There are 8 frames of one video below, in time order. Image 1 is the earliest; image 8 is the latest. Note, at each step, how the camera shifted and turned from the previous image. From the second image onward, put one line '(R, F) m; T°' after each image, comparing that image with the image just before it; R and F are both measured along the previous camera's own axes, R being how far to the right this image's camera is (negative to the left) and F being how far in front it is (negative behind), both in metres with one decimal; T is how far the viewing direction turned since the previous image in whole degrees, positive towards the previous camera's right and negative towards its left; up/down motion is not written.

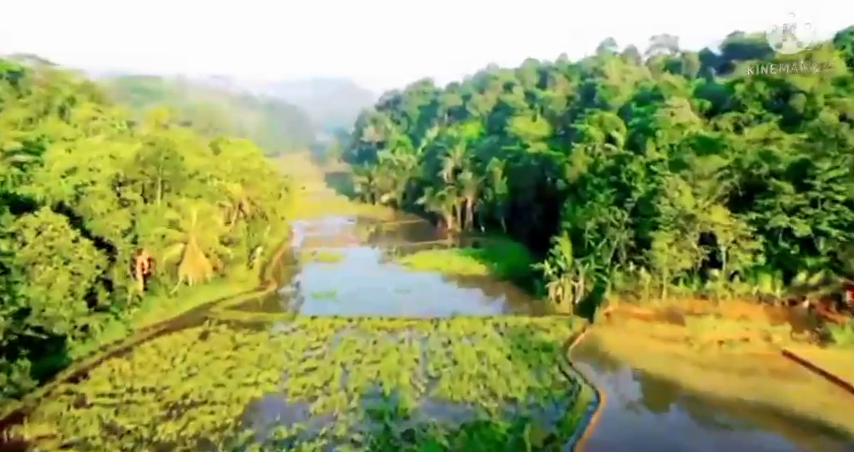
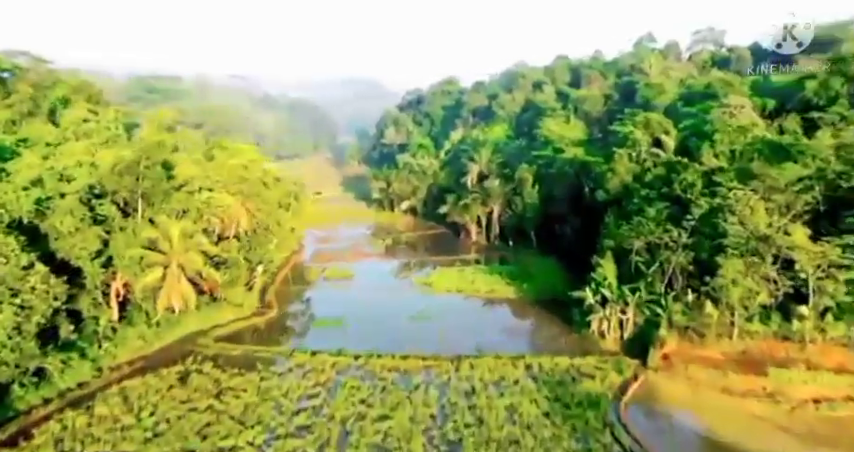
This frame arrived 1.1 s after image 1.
(+0.1, +4.0) m; -2°
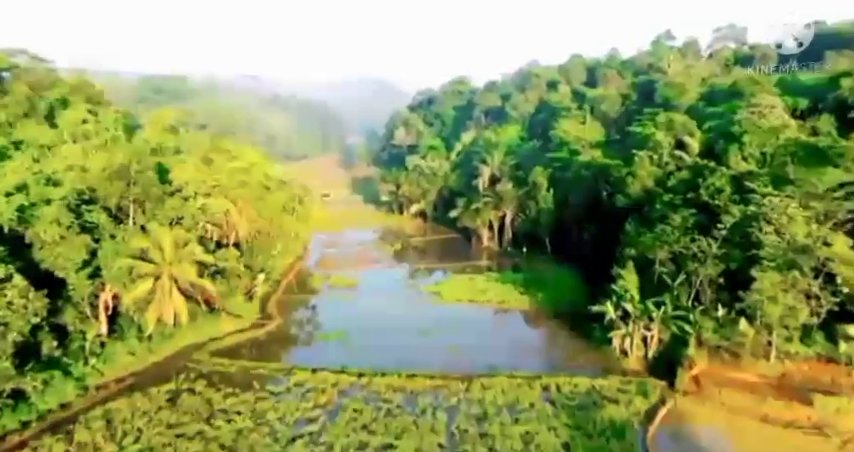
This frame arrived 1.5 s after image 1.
(+0.1, +1.6) m; -1°
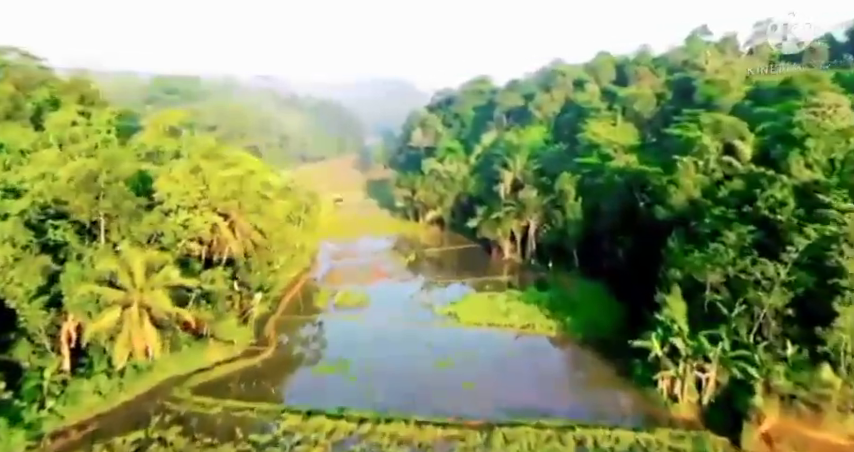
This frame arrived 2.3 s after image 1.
(+0.2, +3.2) m; -2°
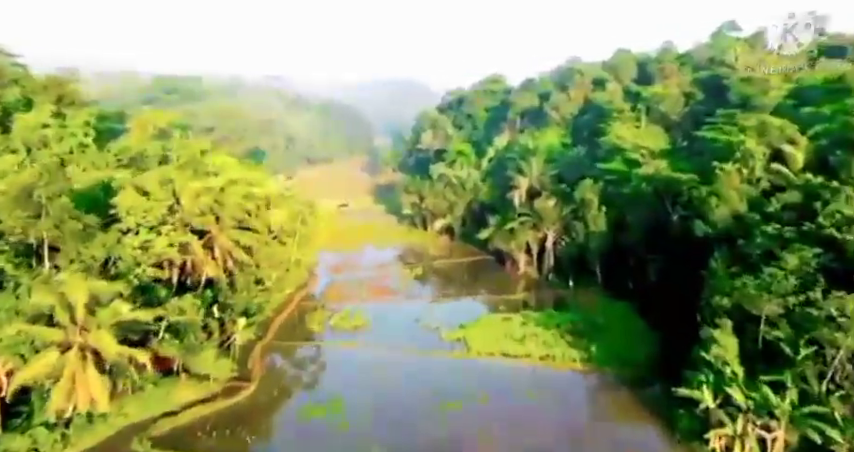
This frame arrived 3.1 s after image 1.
(+0.2, +3.2) m; -1°
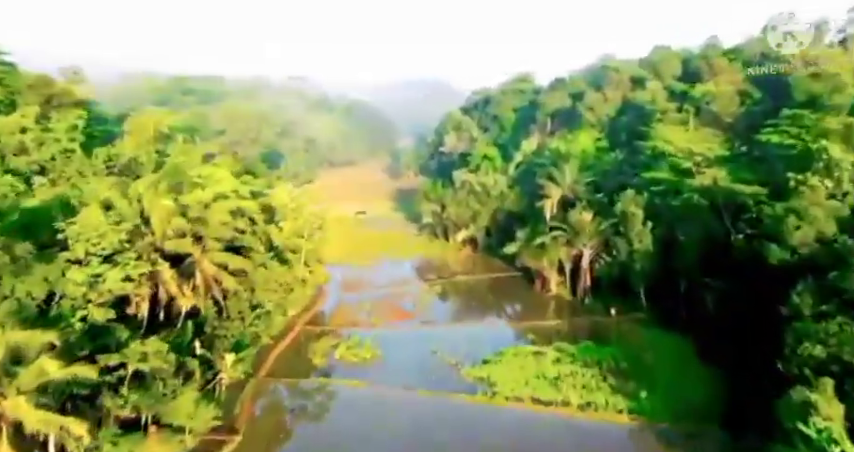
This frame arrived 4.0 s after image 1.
(+0.2, +3.6) m; -2°
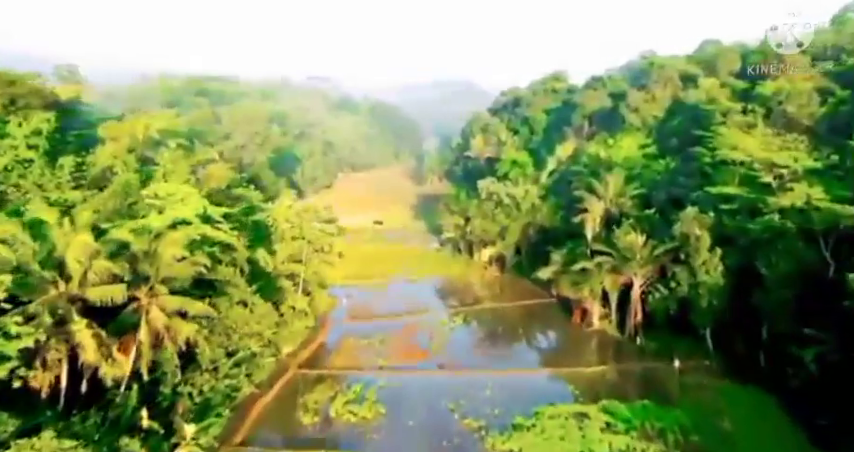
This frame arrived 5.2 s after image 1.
(+0.3, +4.7) m; -2°
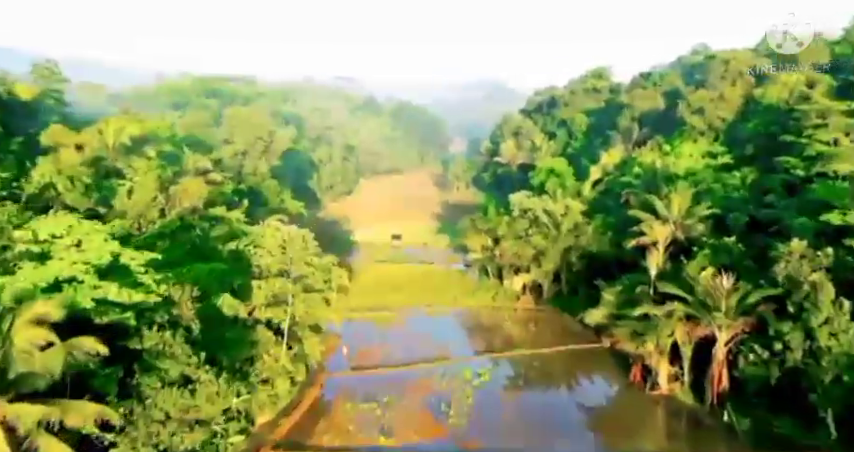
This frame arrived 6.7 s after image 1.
(+0.3, +5.8) m; -2°
